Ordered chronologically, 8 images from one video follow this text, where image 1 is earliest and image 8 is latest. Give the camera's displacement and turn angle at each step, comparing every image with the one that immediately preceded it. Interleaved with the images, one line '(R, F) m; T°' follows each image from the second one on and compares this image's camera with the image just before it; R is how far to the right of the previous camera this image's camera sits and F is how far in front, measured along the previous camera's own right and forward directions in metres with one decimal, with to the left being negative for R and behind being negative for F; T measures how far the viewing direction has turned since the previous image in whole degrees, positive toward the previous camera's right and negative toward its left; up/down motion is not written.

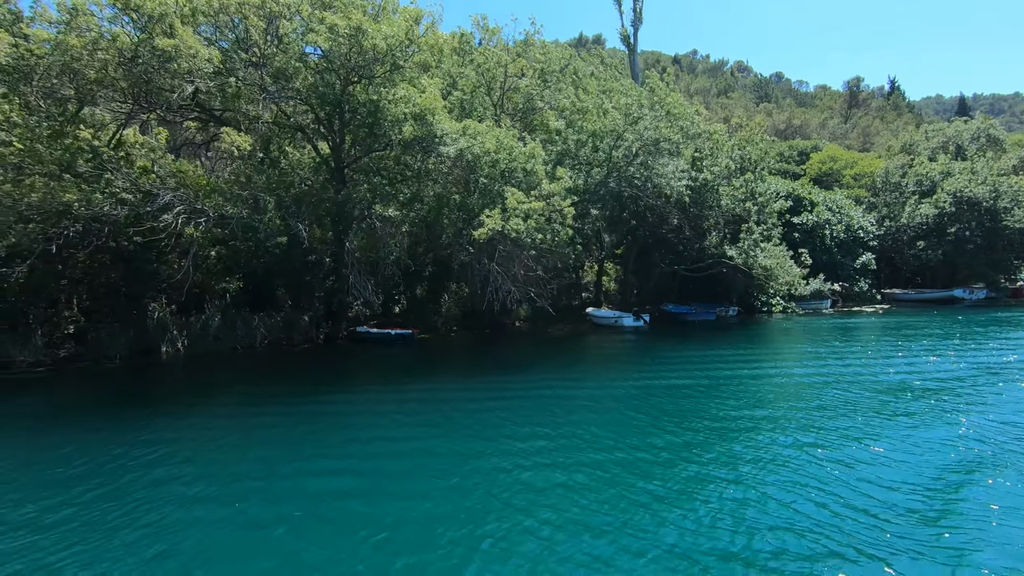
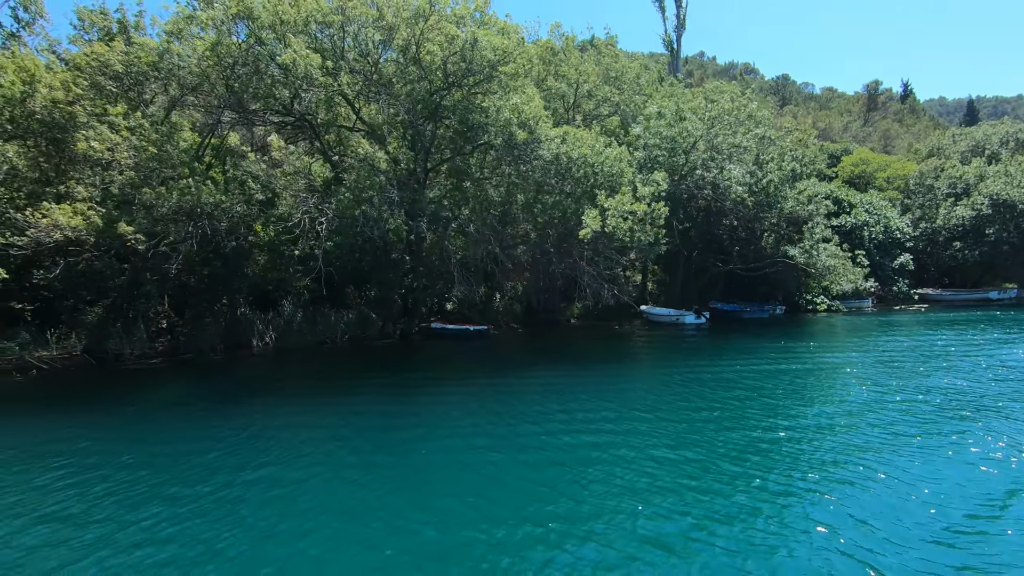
(-3.6, -1.1) m; 0°
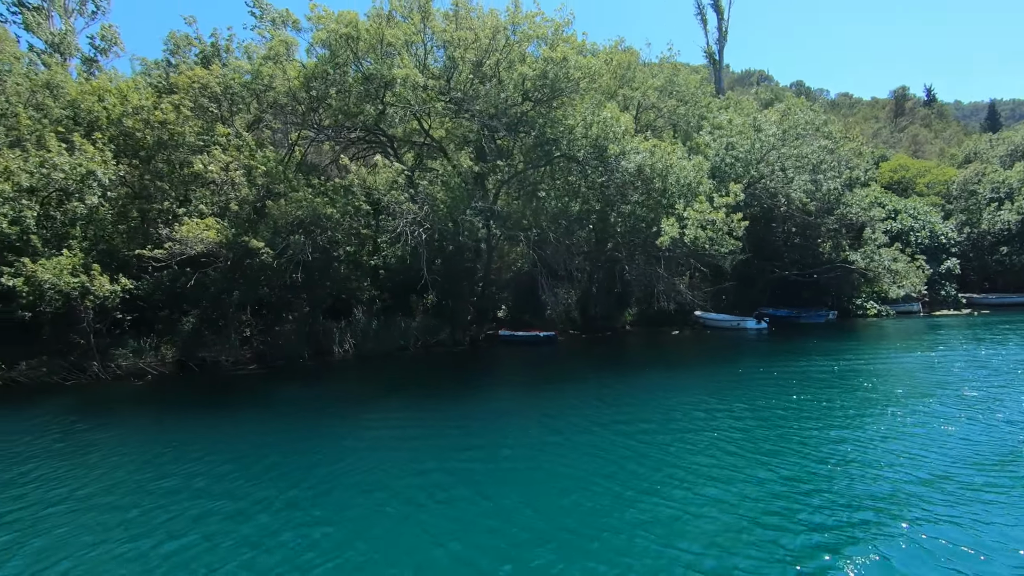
(-3.0, -0.9) m; -1°
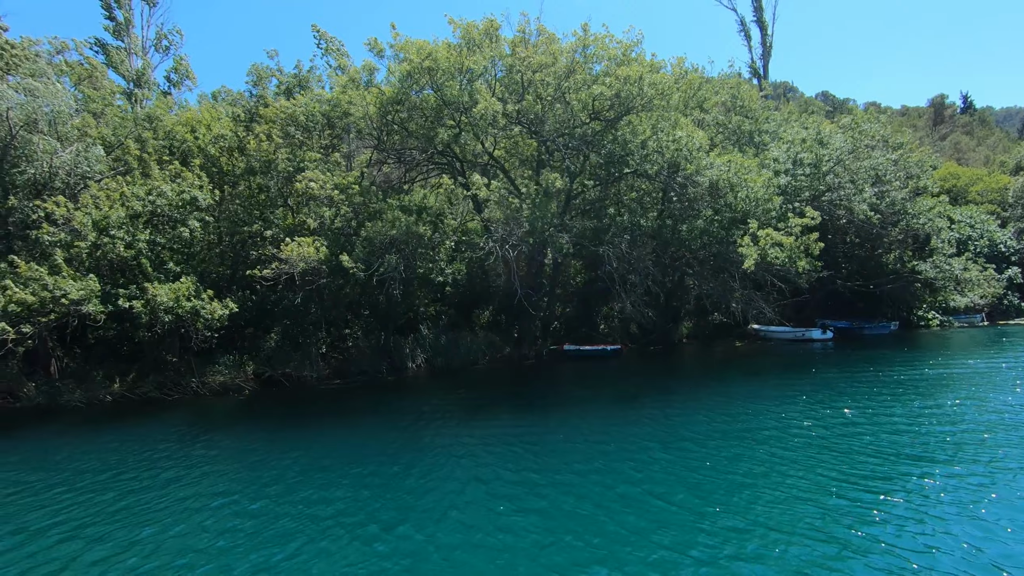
(-2.4, -0.6) m; -2°
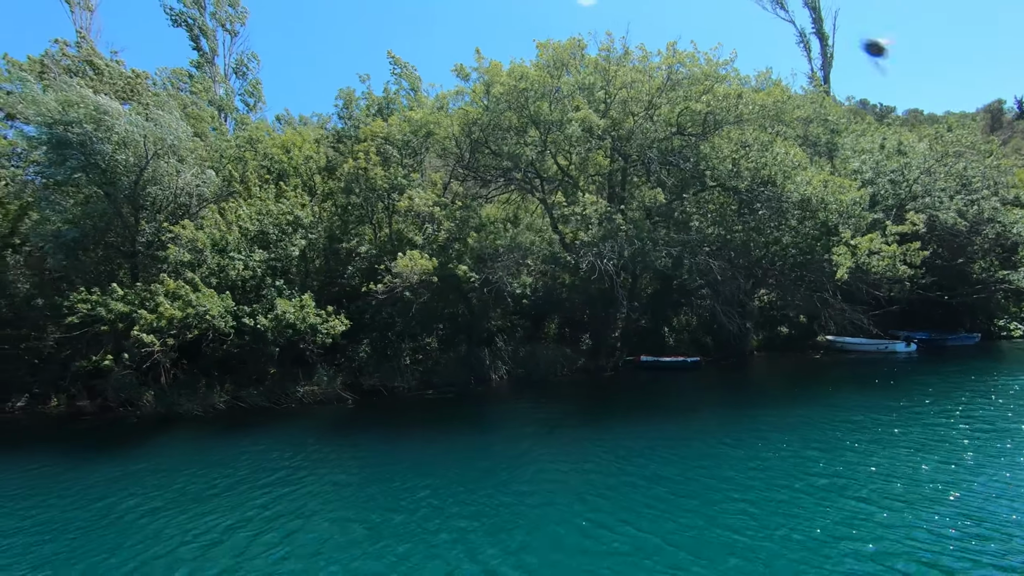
(-2.8, -0.6) m; -3°
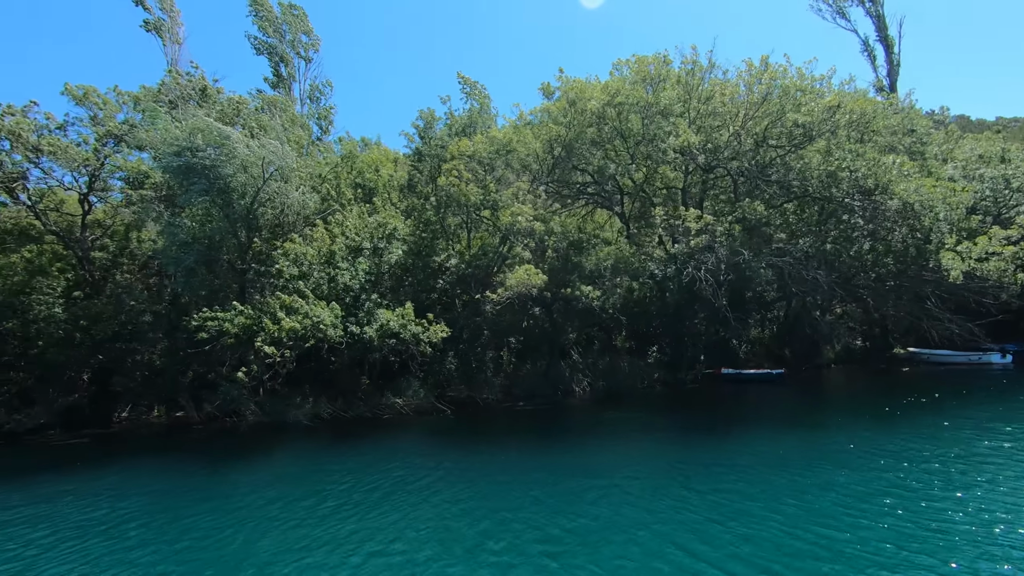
(-2.8, -0.5) m; -3°
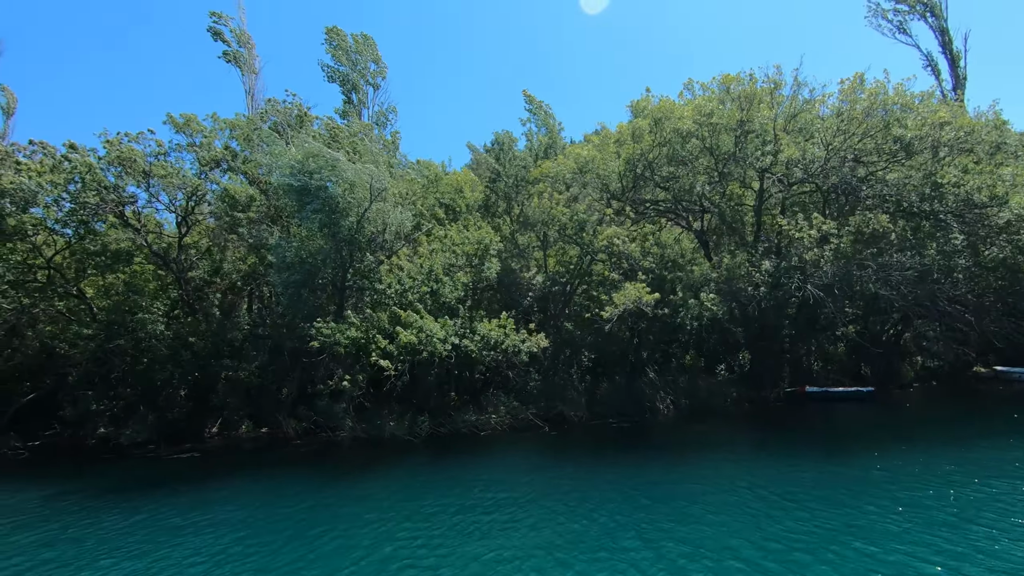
(-3.1, -0.3) m; -2°
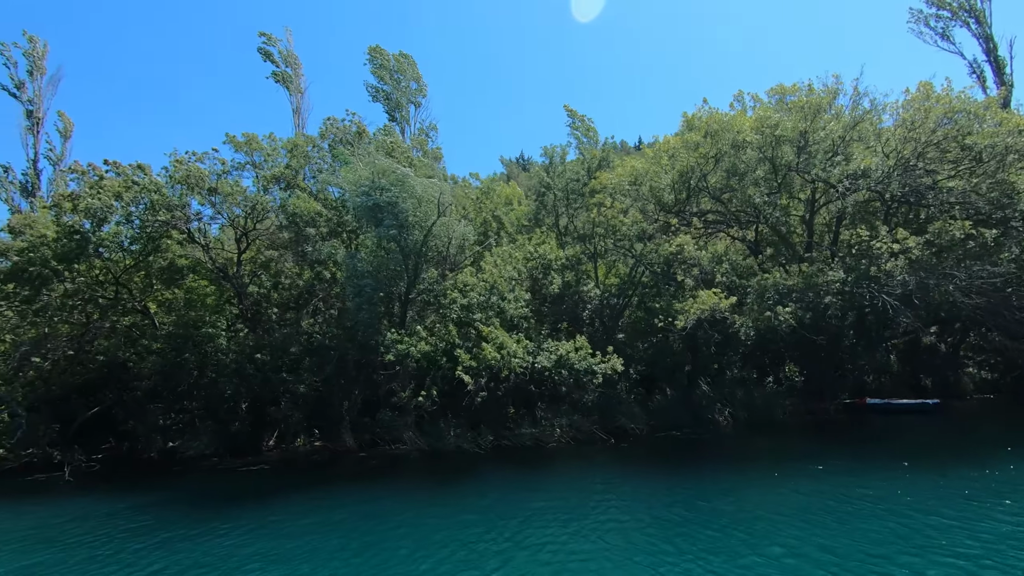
(-2.0, -0.2) m; -2°
